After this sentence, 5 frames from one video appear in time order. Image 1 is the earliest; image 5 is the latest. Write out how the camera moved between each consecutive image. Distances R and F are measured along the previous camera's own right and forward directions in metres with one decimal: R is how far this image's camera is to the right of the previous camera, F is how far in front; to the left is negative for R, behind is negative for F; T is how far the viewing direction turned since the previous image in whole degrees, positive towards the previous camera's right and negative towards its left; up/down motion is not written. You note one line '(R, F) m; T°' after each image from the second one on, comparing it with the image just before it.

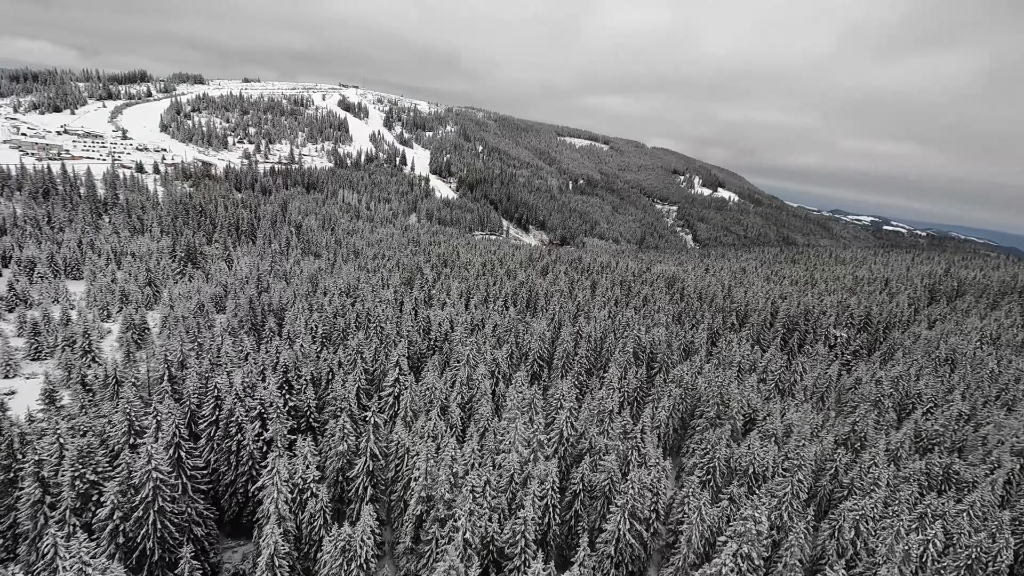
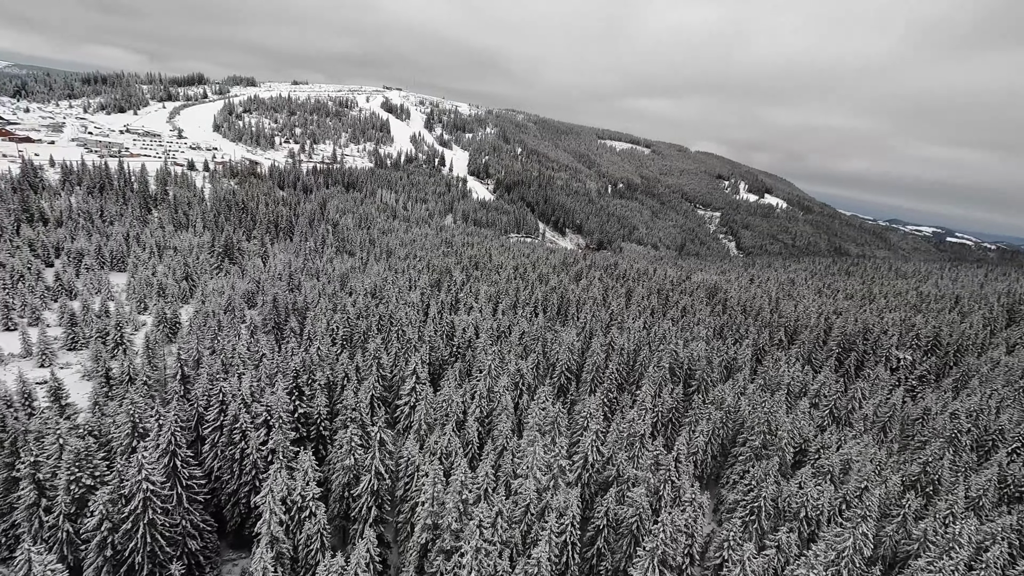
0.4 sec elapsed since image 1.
(+0.8, +3.1) m; -4°
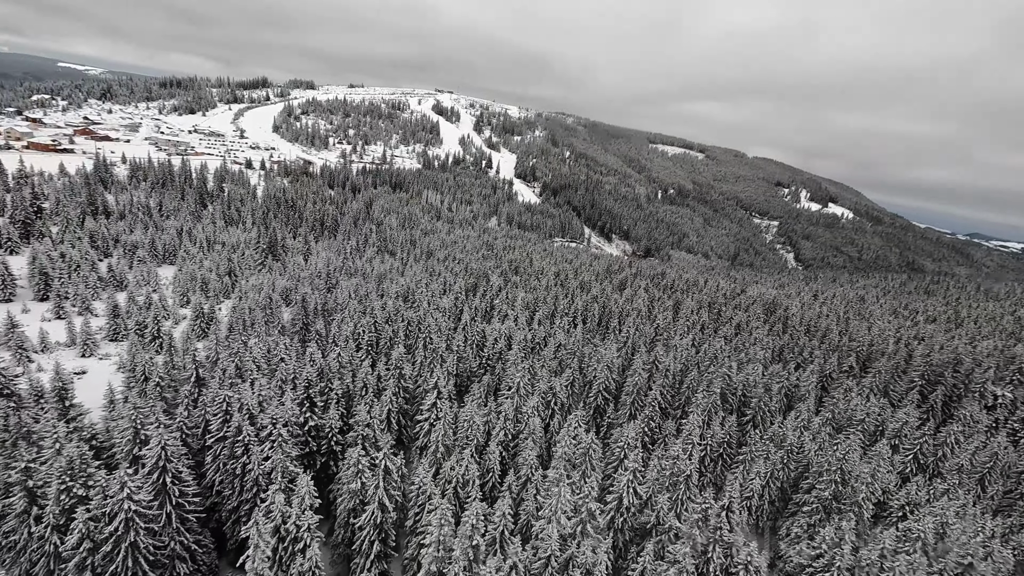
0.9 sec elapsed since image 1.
(+0.8, +4.0) m; -5°
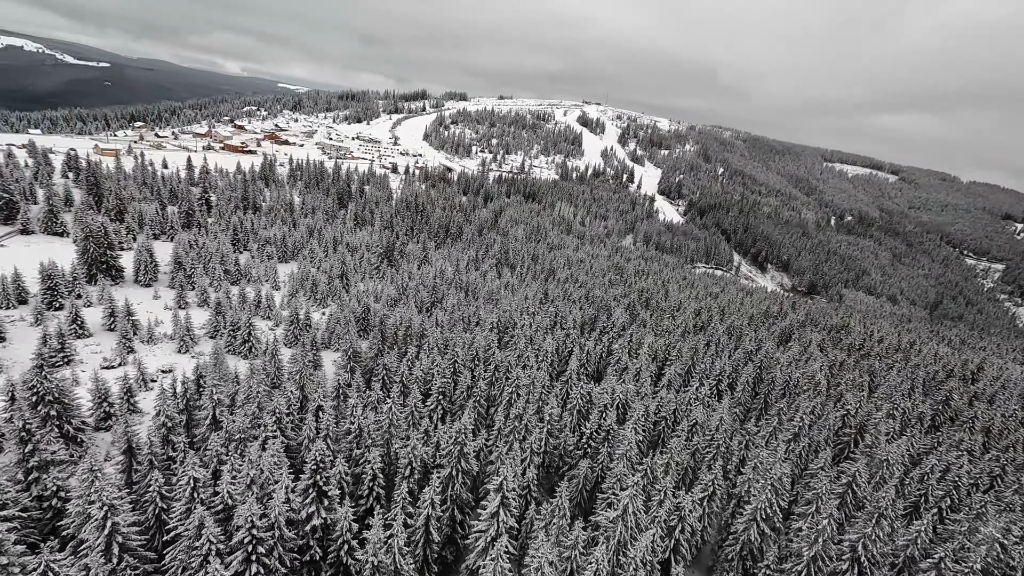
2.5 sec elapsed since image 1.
(+0.3, +13.4) m; -16°
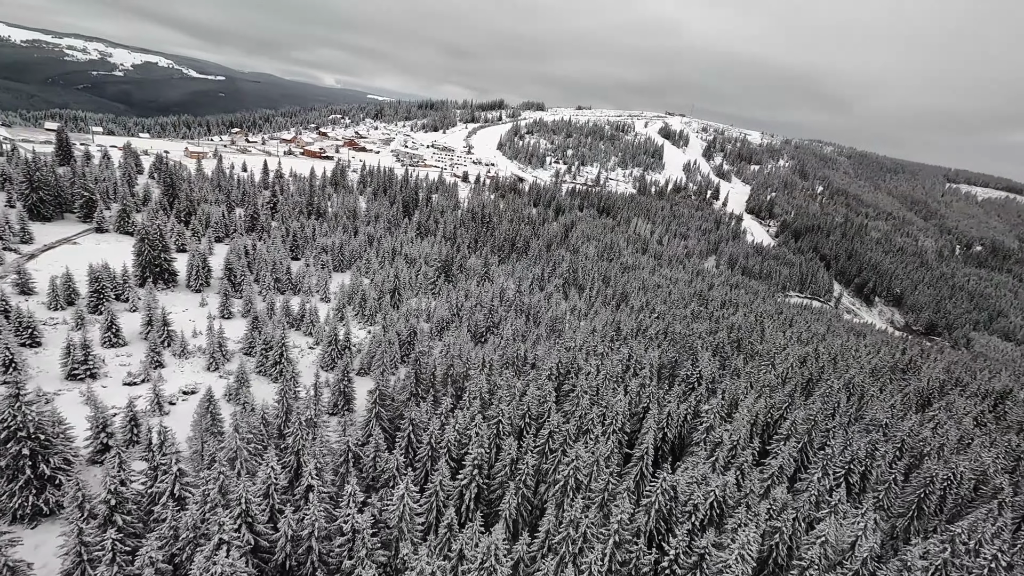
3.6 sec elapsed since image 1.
(-0.1, +9.4) m; -8°
